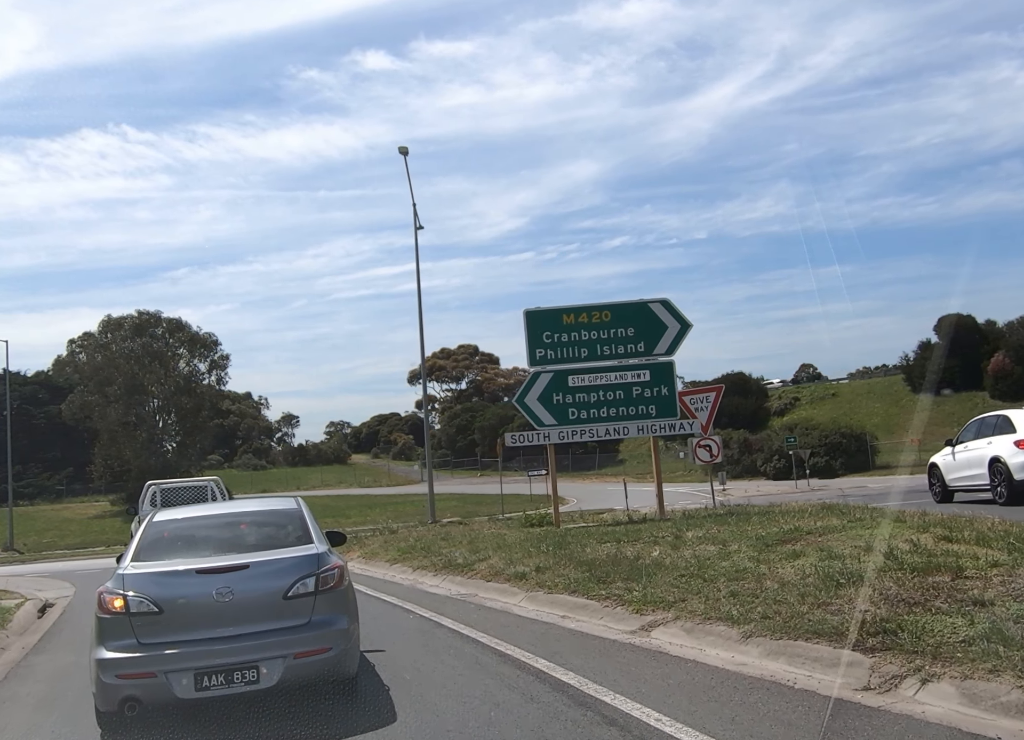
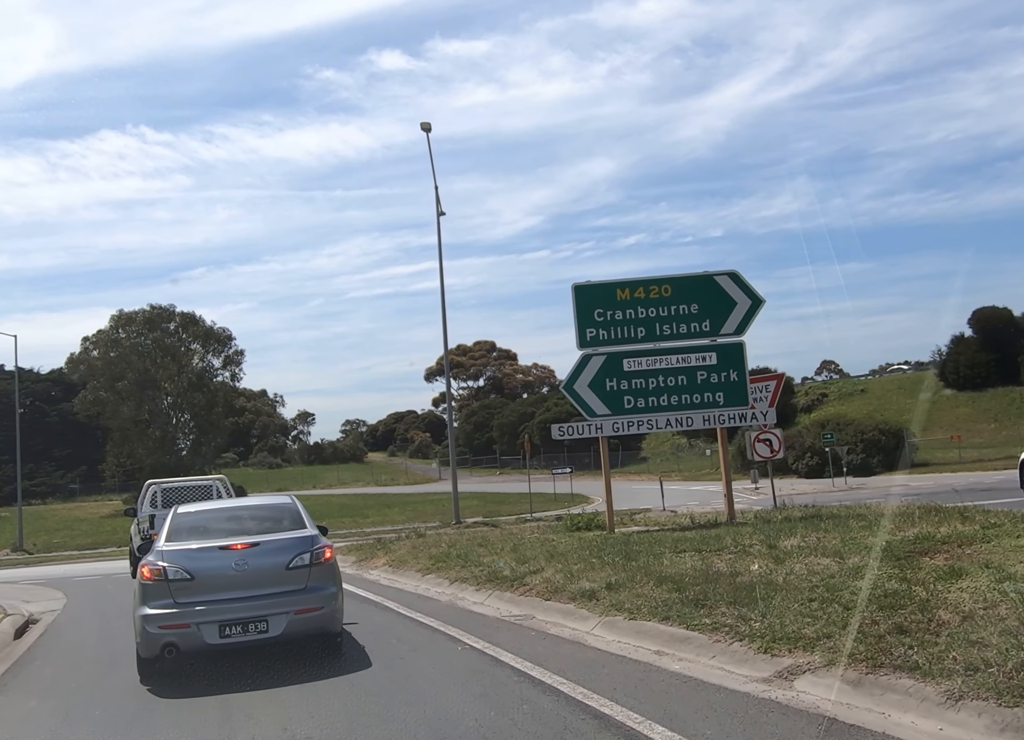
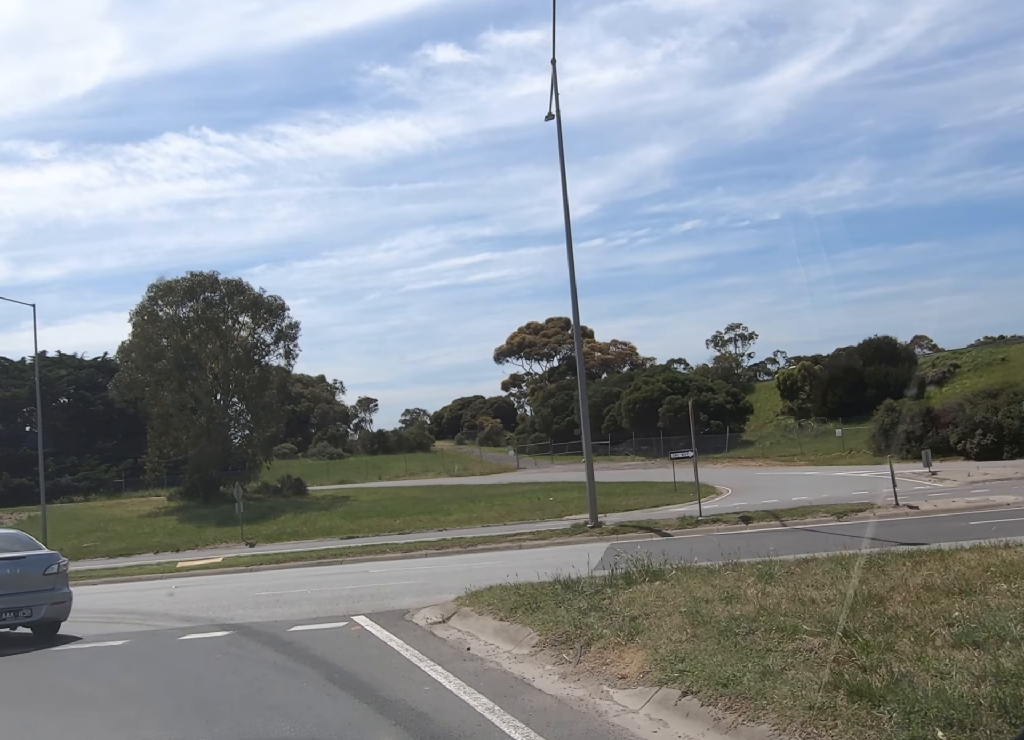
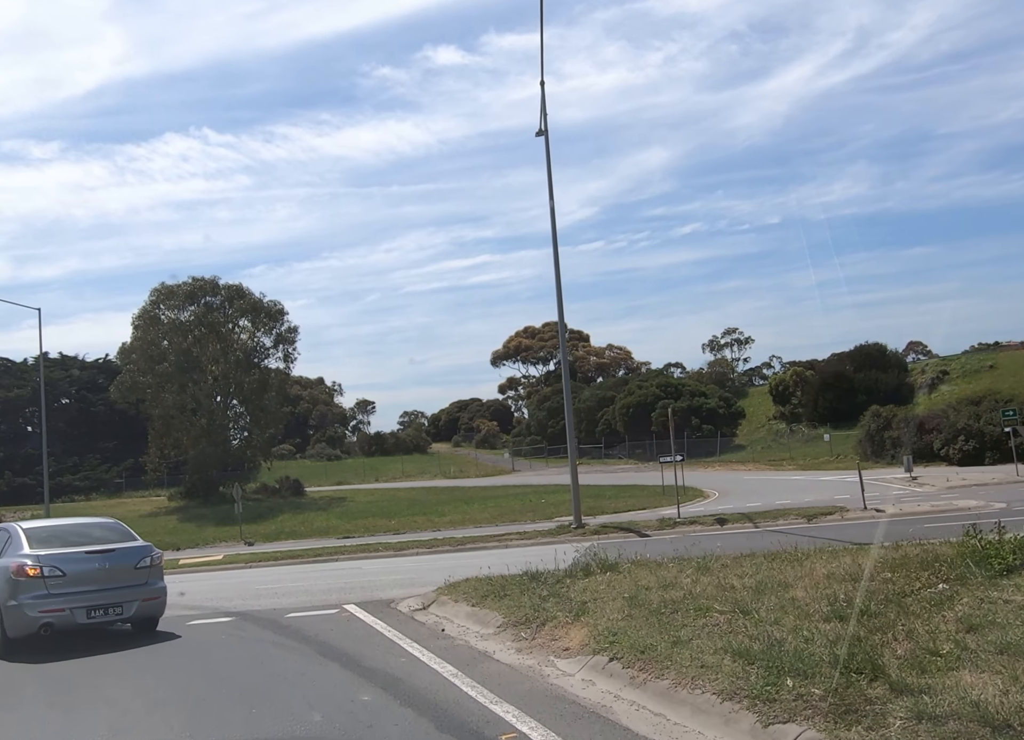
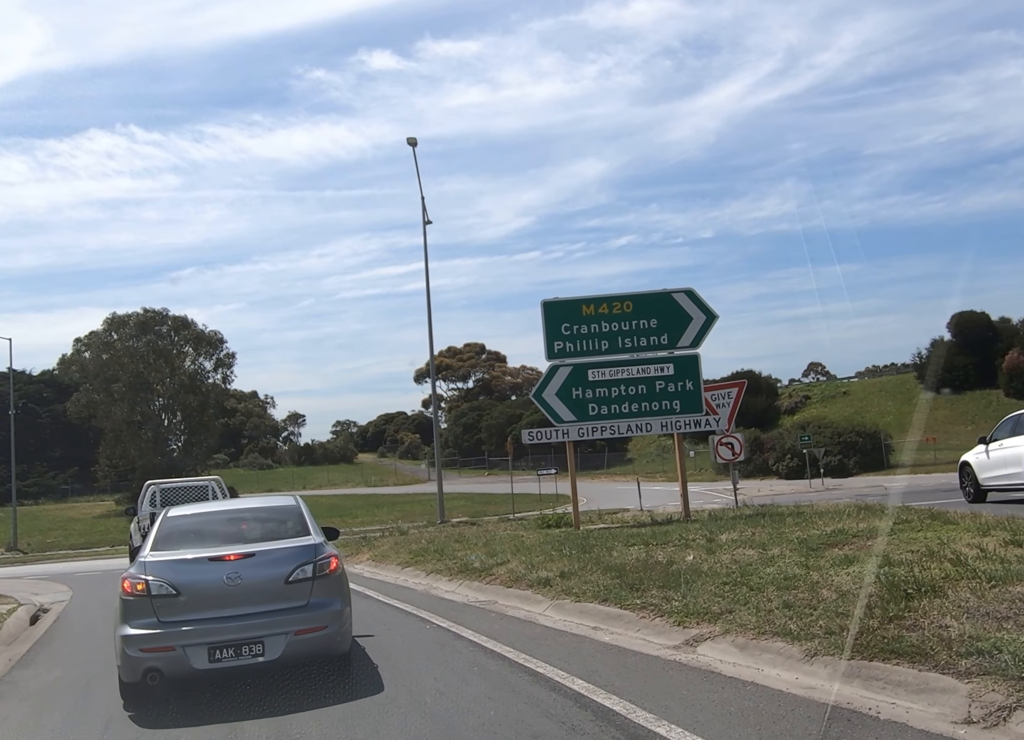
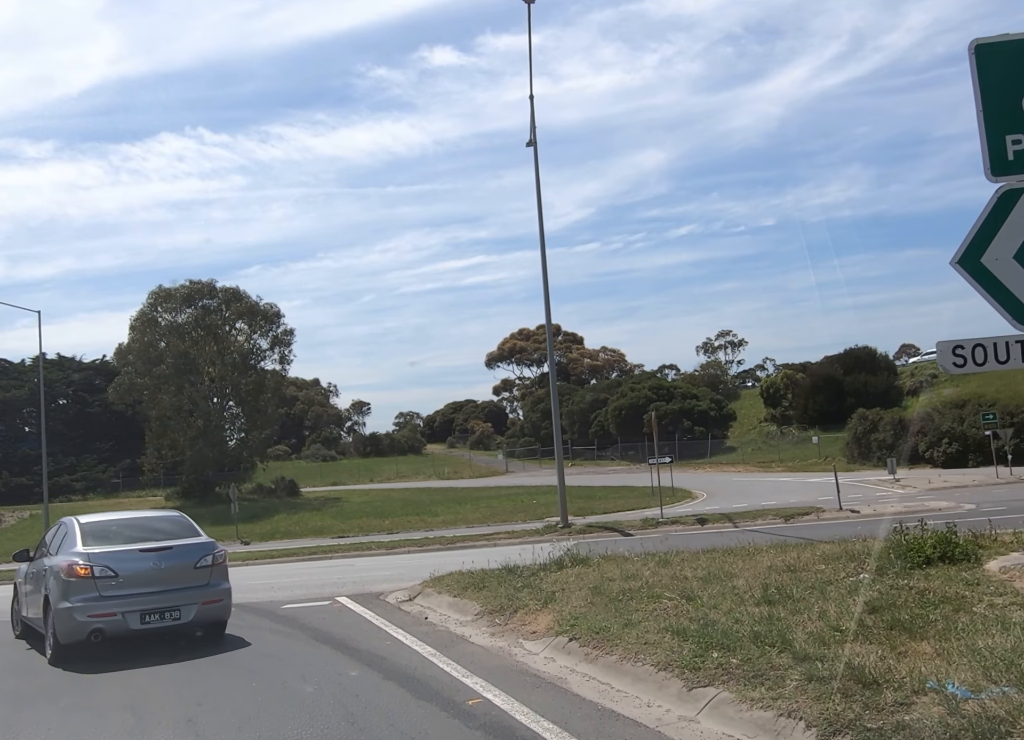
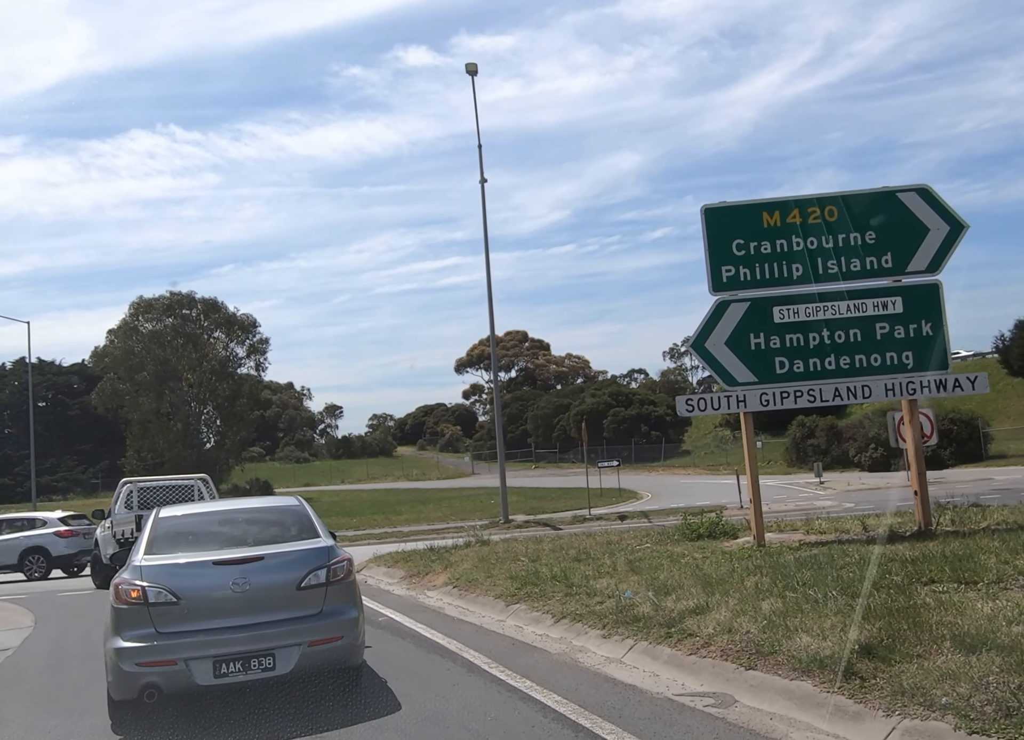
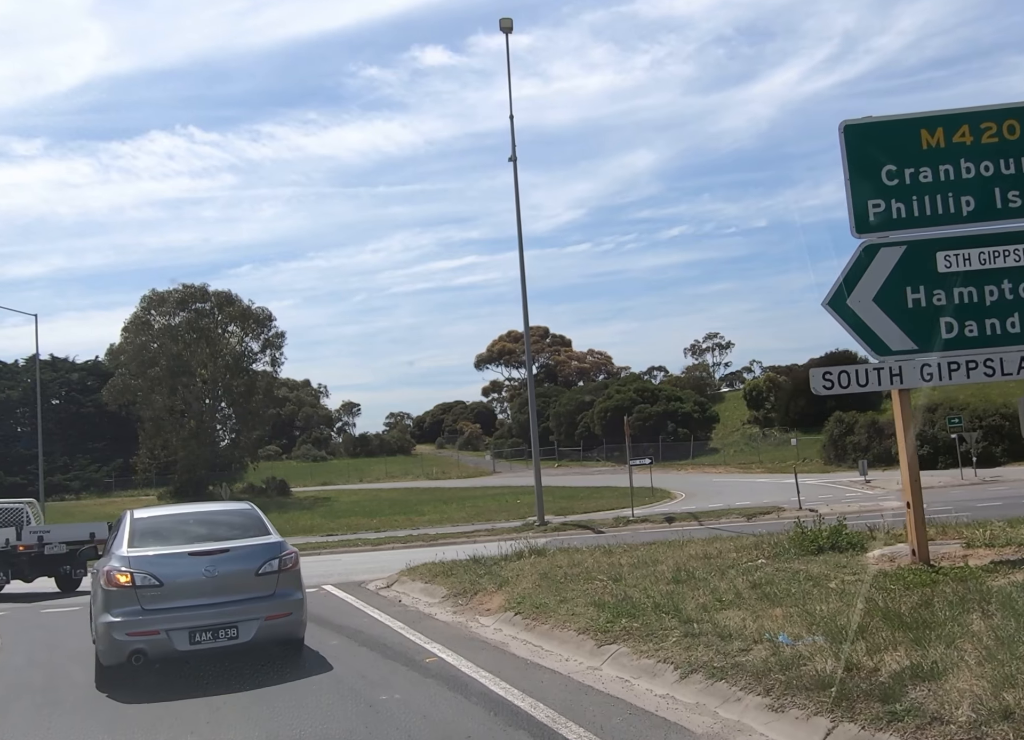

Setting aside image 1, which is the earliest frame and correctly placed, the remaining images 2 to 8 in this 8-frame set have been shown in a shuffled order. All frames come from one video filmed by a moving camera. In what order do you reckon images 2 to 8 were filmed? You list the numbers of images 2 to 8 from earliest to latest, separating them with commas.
5, 2, 7, 8, 6, 4, 3
